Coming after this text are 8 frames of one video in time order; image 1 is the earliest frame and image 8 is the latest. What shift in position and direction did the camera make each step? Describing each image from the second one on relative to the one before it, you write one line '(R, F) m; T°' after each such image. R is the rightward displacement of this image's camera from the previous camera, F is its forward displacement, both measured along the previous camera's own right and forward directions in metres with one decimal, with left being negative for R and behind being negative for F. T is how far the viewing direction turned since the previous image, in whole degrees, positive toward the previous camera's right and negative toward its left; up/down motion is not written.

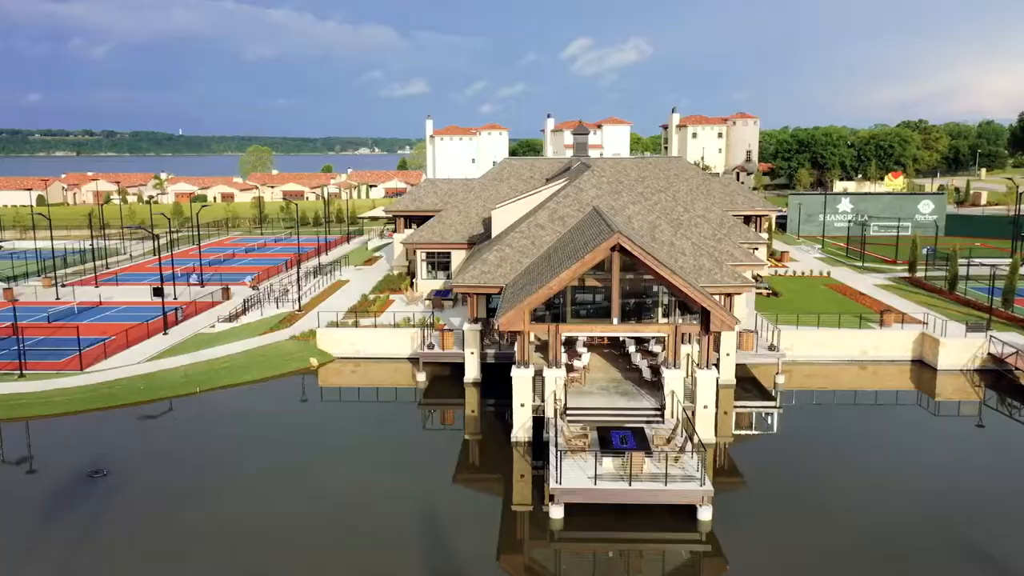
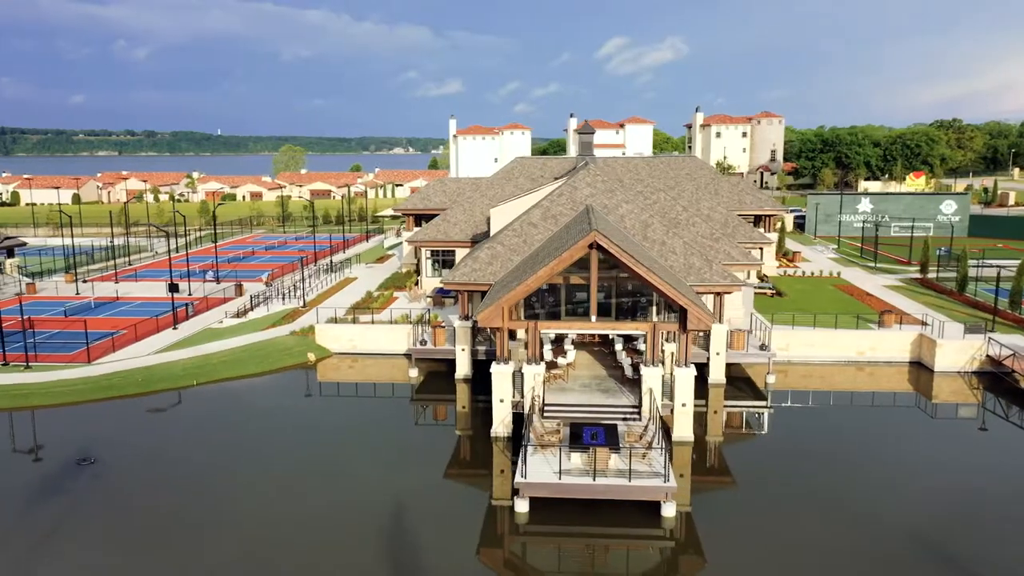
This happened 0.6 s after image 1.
(+1.5, -0.2) m; -2°
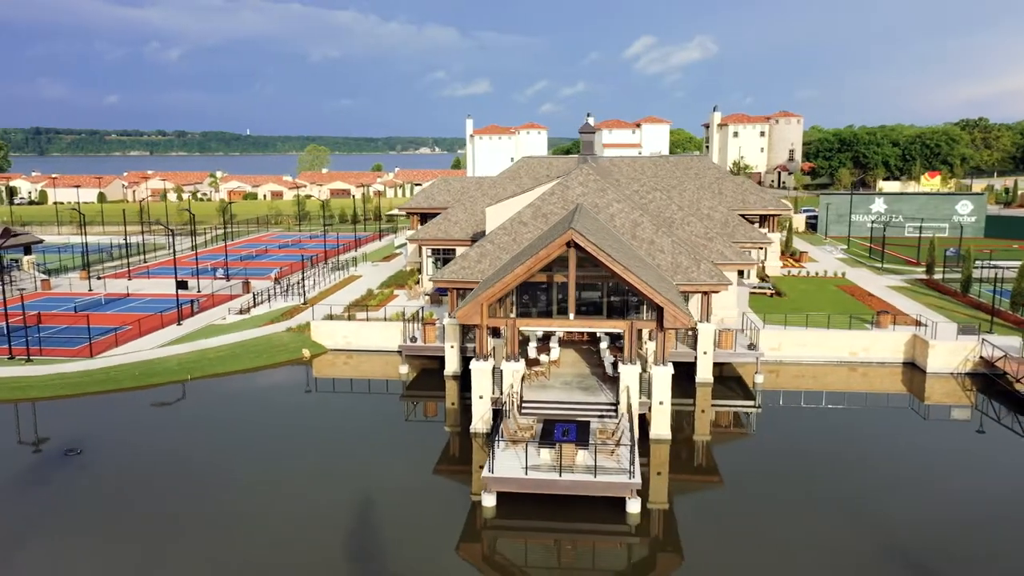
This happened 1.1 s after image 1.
(+1.3, -0.2) m; -2°
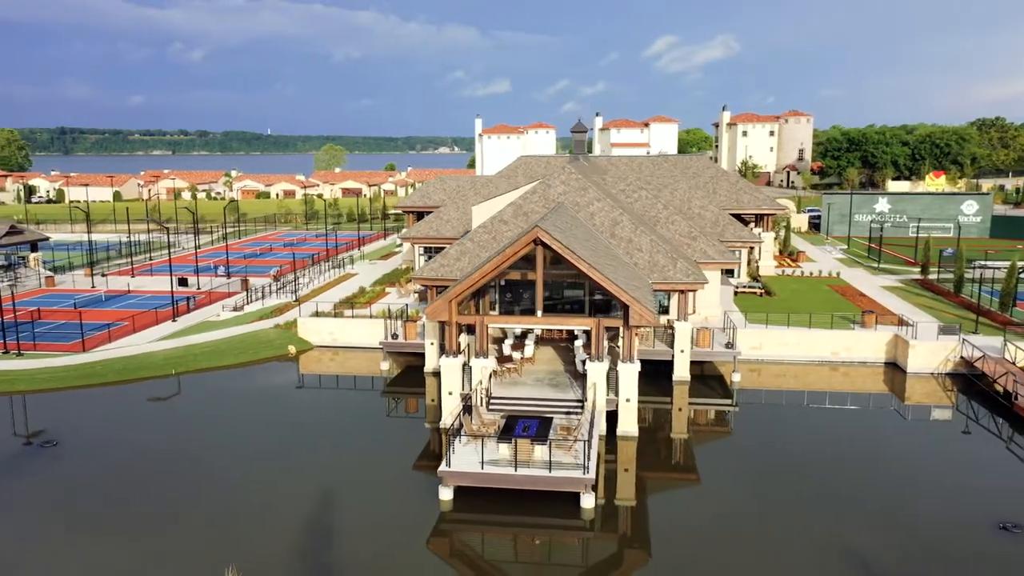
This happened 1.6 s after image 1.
(+1.4, -0.2) m; -1°
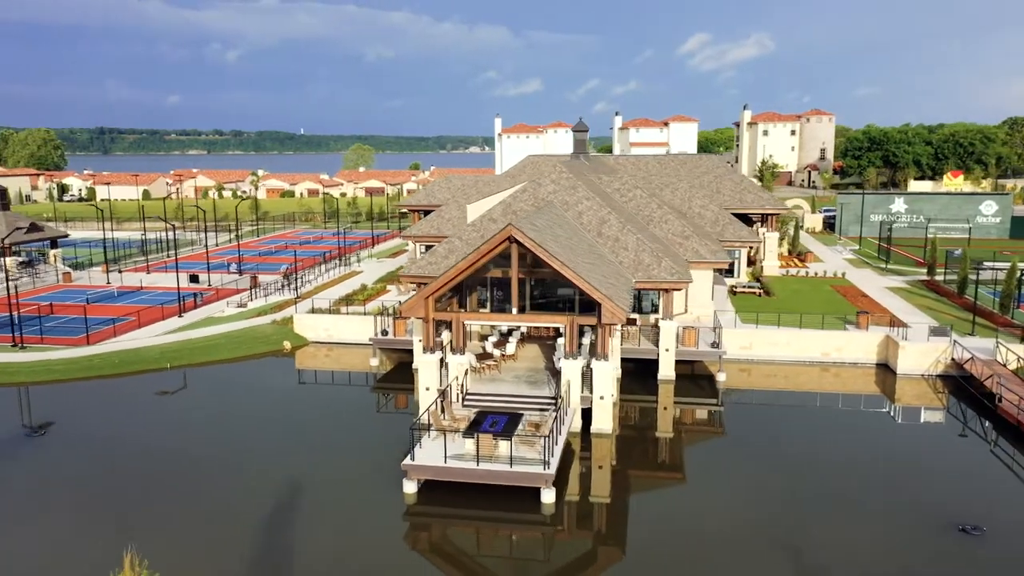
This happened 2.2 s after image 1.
(+1.6, -0.2) m; -2°
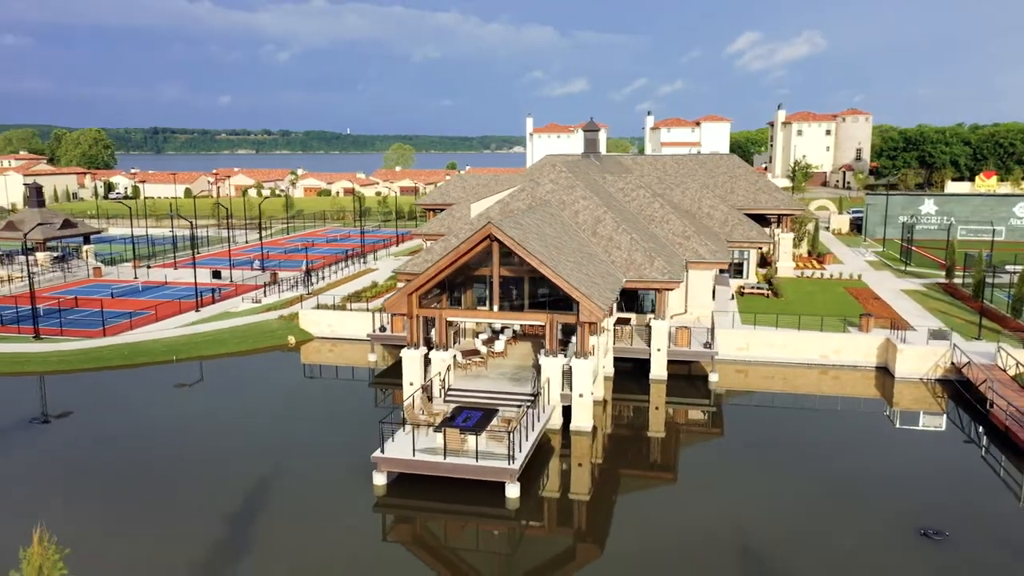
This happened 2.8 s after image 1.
(+1.8, -0.2) m; -3°
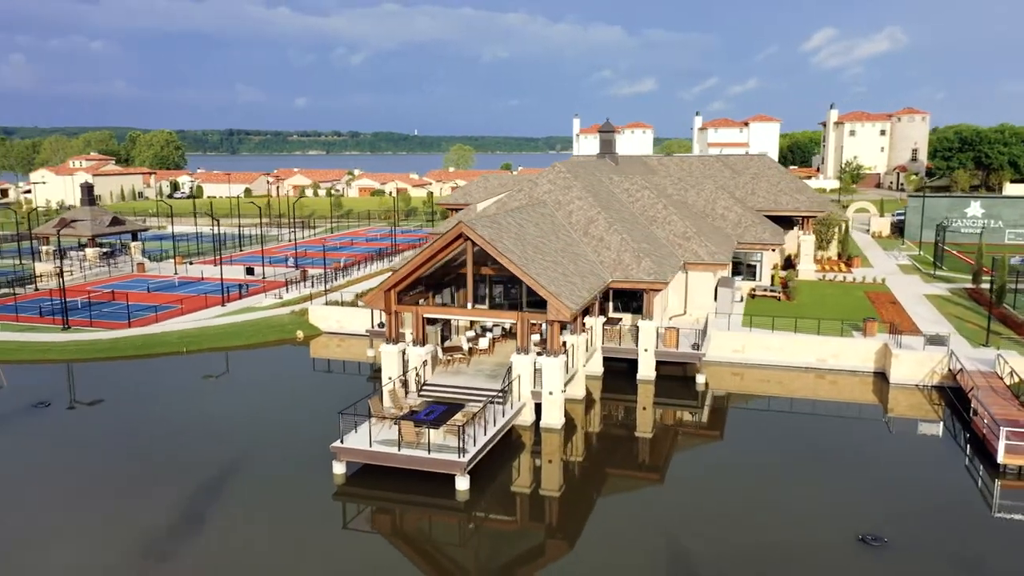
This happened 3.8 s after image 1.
(+2.7, -0.3) m; -5°
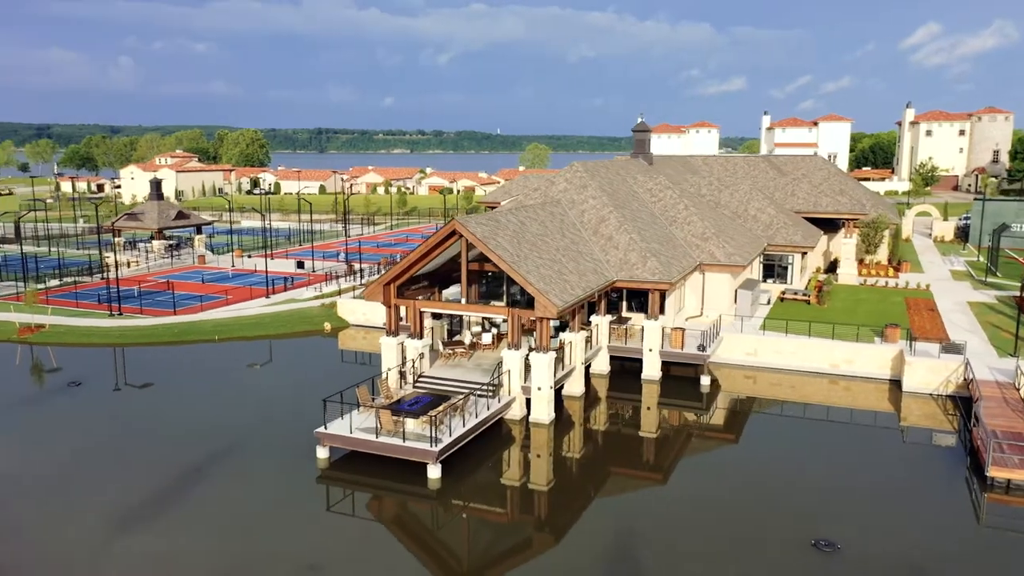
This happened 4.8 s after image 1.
(+2.6, -0.3) m; -6°
